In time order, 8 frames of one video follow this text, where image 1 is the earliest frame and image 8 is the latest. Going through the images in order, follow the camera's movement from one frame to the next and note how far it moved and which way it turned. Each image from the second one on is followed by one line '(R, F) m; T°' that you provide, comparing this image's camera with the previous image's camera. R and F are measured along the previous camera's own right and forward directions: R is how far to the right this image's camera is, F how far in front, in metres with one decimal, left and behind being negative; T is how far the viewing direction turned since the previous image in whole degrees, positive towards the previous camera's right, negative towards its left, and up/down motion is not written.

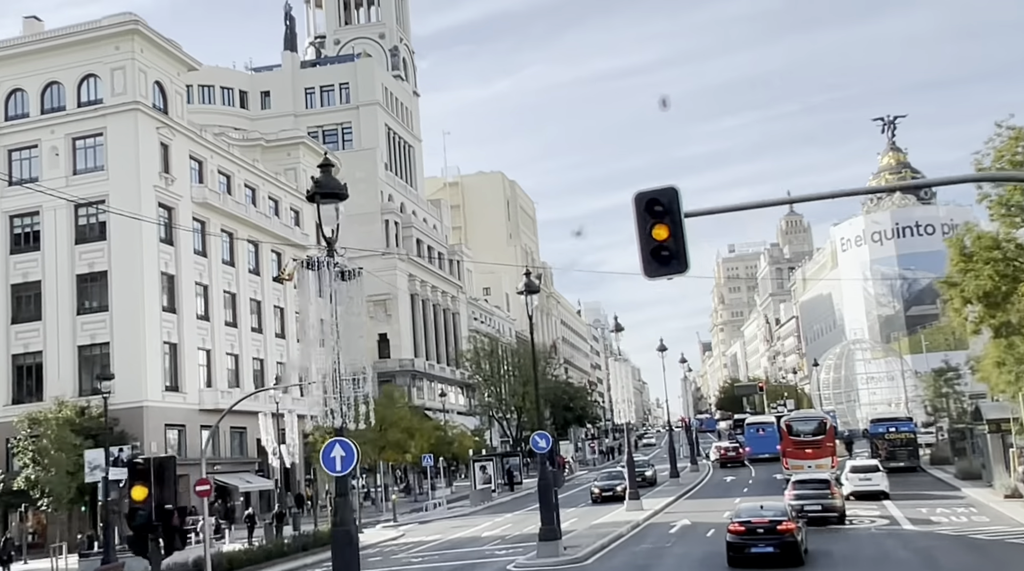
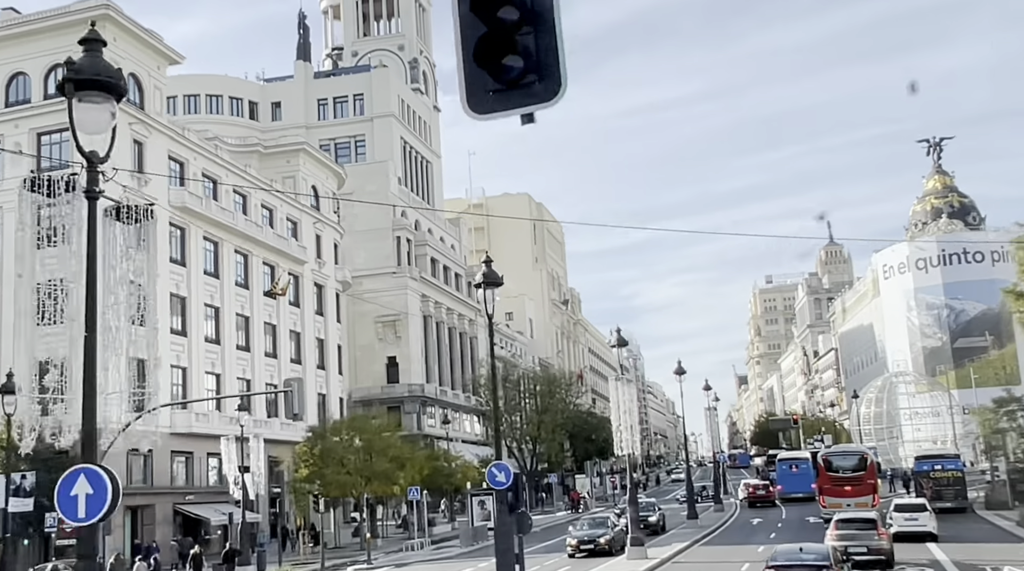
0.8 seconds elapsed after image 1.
(+1.2, +4.7) m; -2°
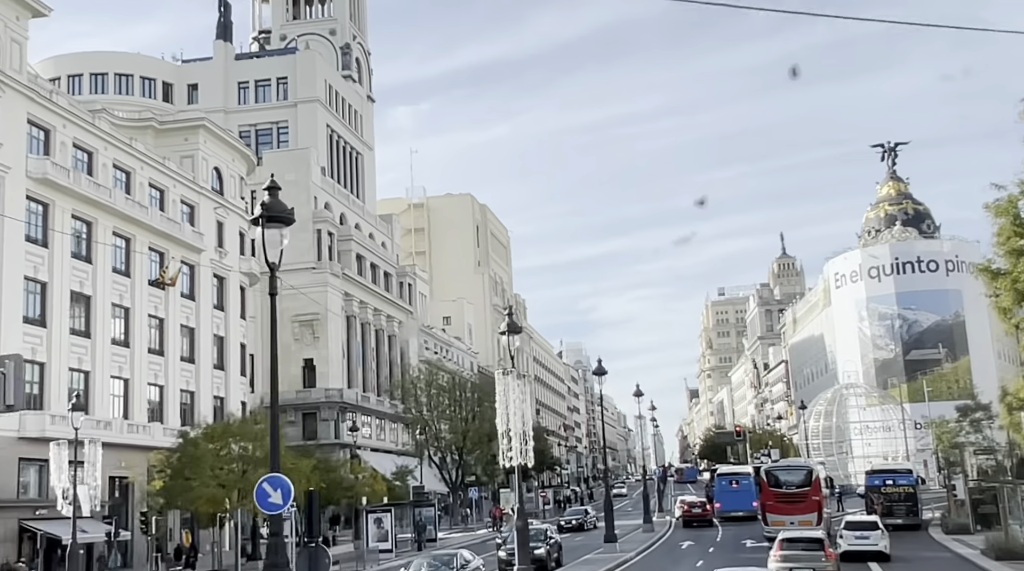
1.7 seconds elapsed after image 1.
(+1.7, +5.0) m; +2°
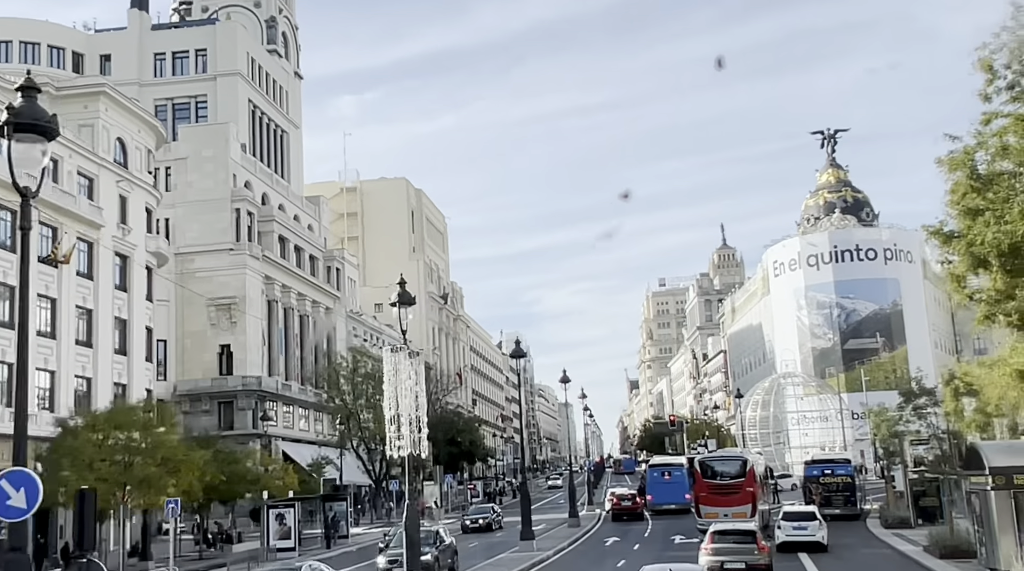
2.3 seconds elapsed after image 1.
(+0.9, +2.7) m; +3°
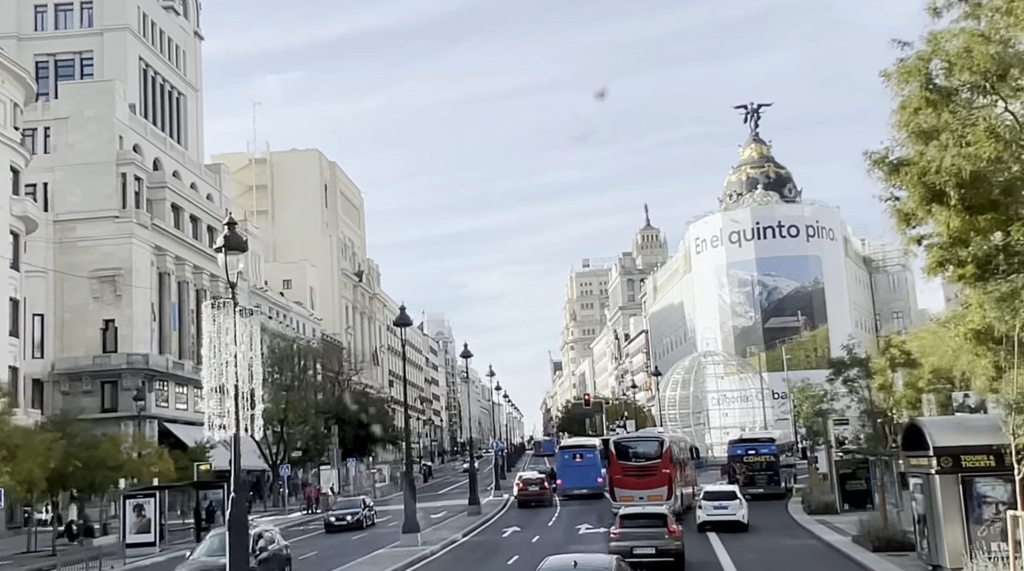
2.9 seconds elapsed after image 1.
(+1.0, +3.6) m; +4°
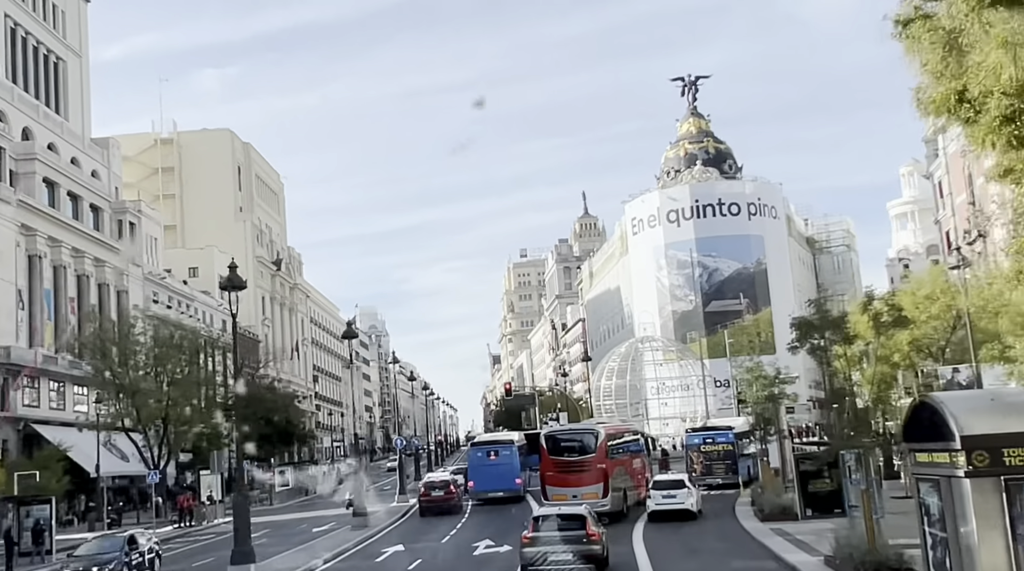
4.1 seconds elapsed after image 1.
(+1.4, +6.3) m; +3°
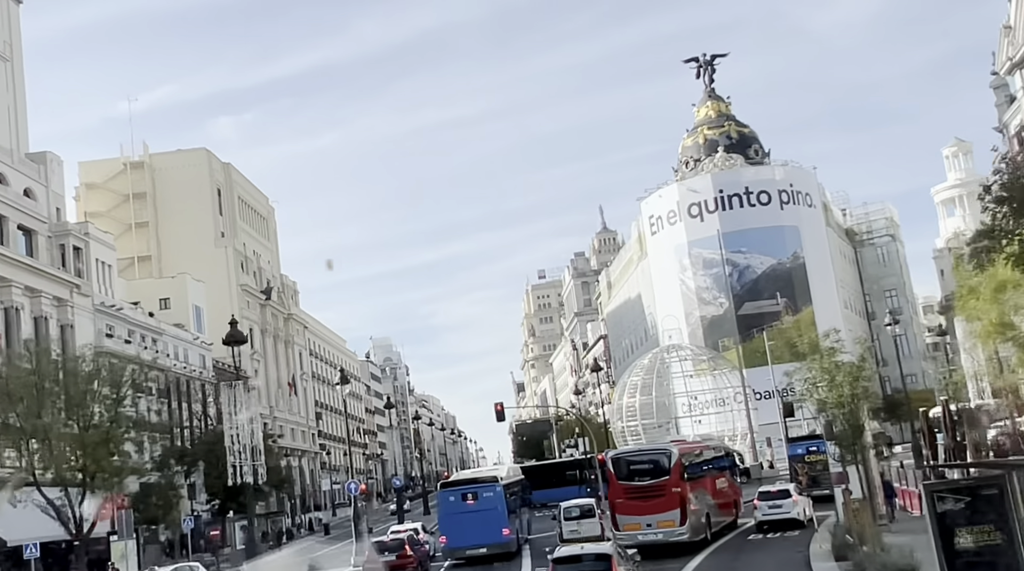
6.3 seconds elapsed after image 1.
(+1.3, +9.9) m; -1°
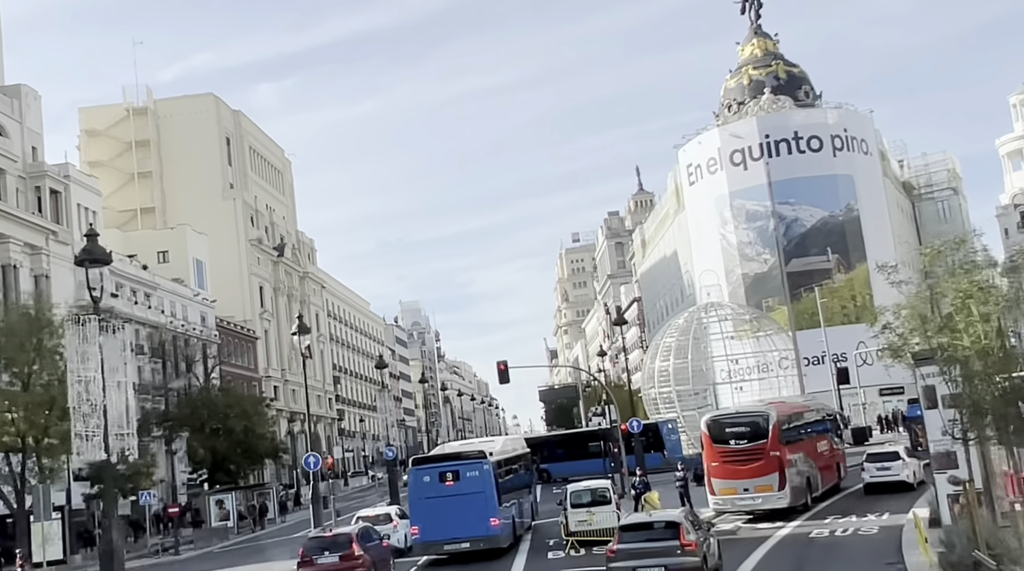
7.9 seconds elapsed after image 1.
(+0.9, +6.6) m; -2°
